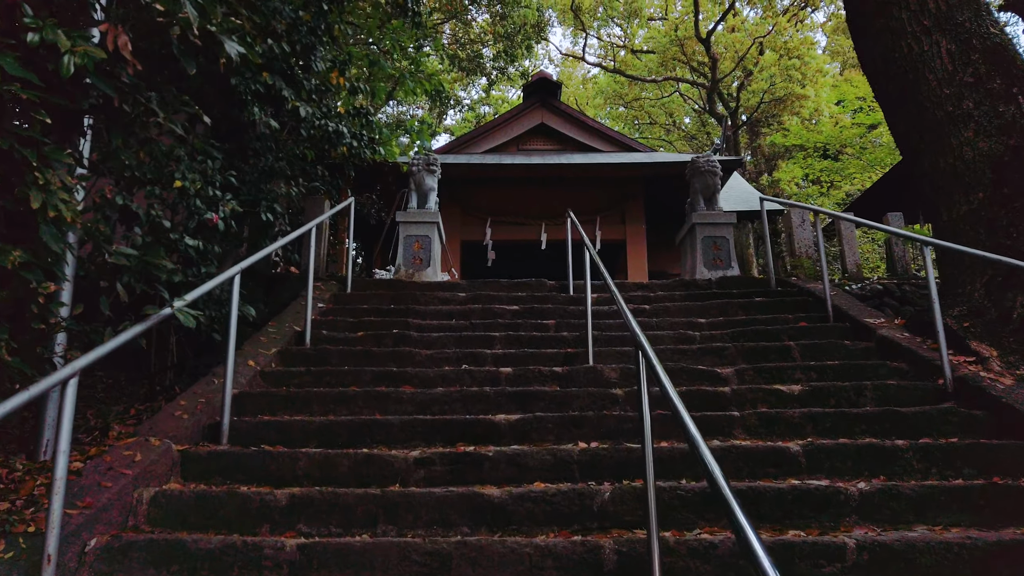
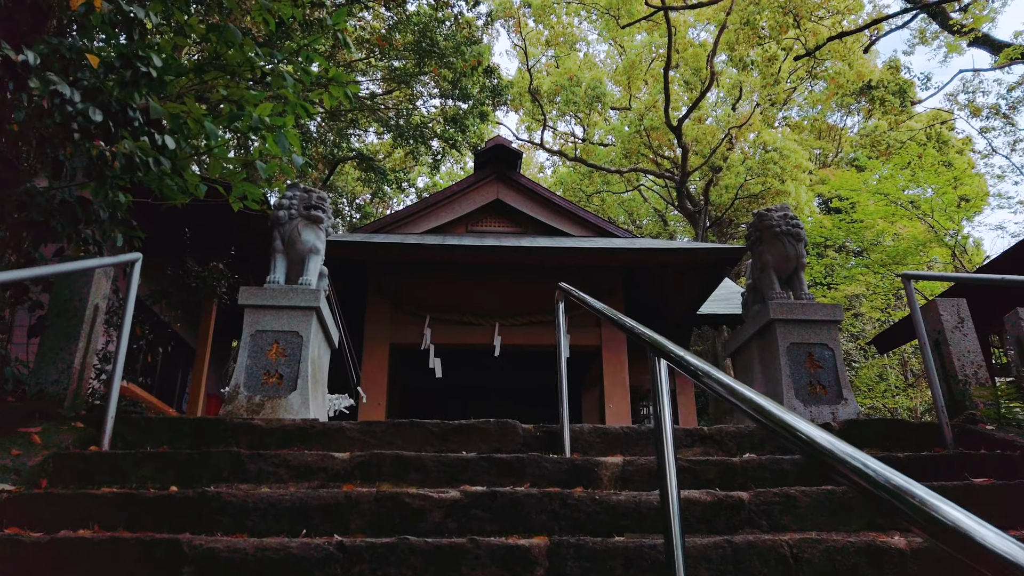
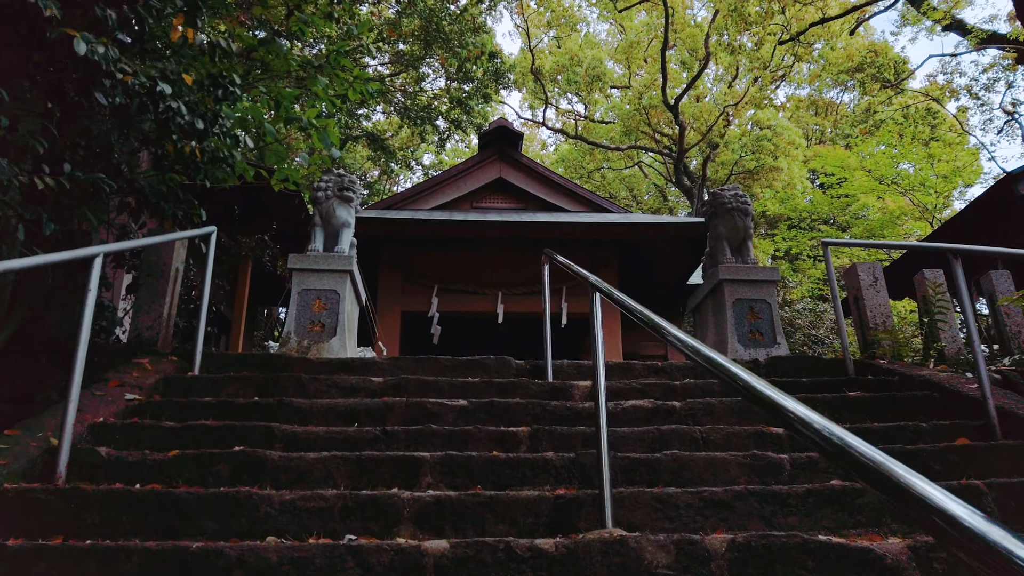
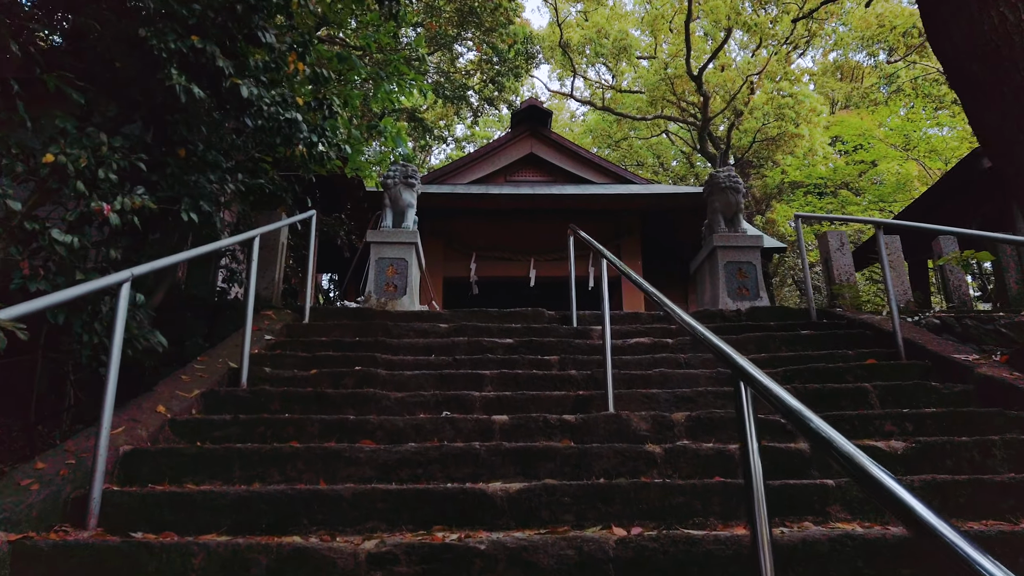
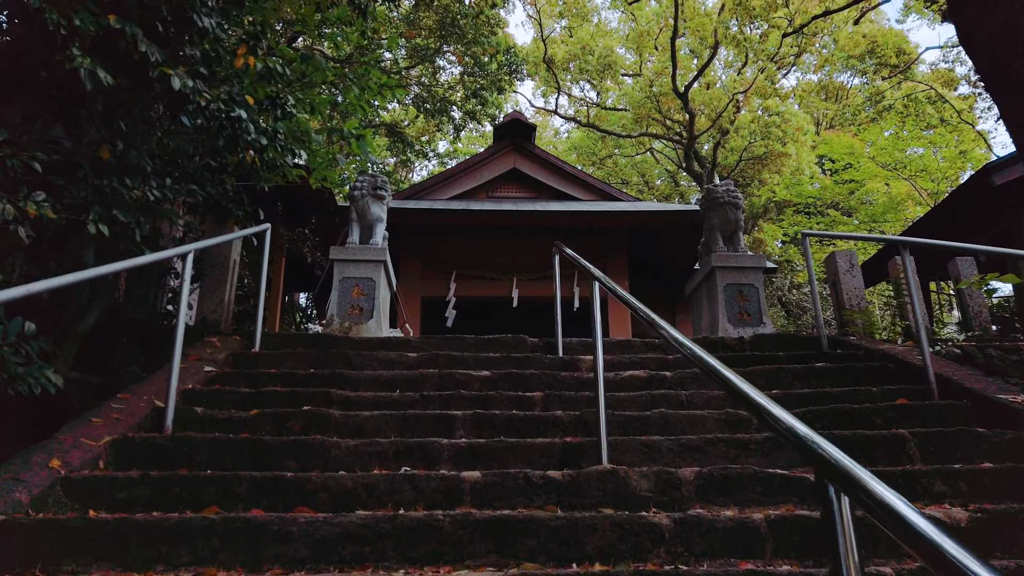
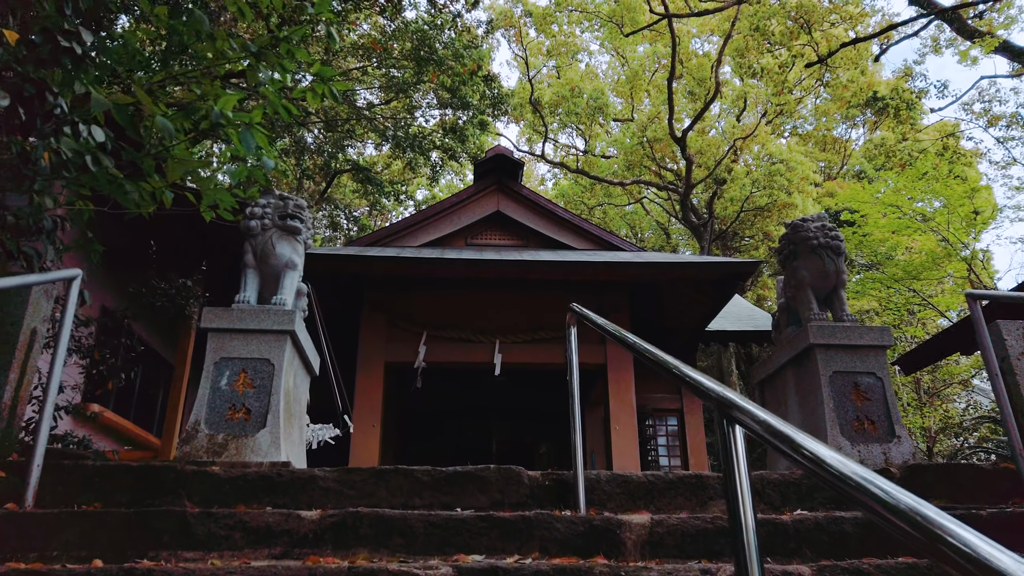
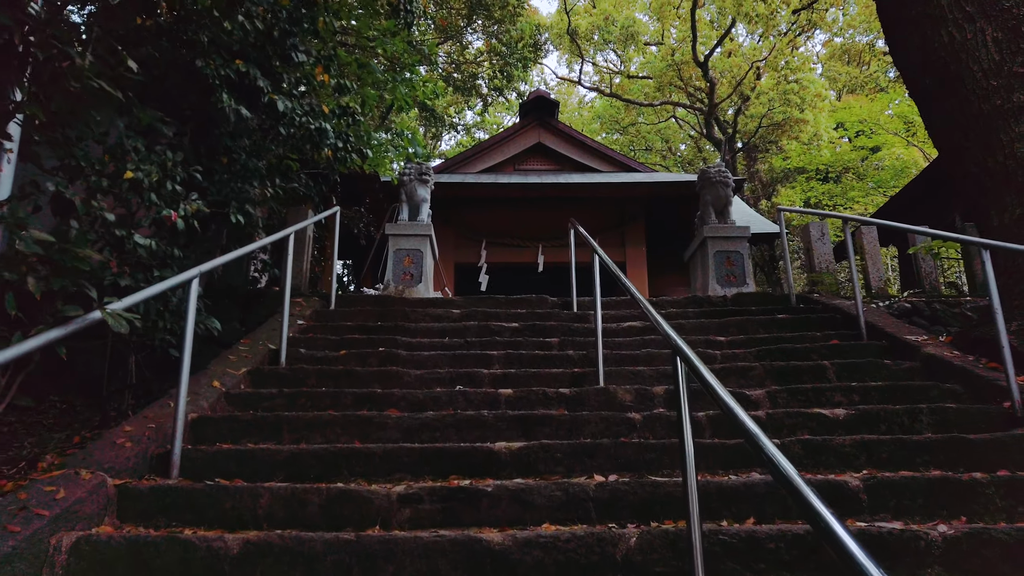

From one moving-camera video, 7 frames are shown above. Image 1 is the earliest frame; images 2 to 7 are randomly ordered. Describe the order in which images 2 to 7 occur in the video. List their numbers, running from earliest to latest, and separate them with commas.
7, 4, 5, 3, 2, 6
